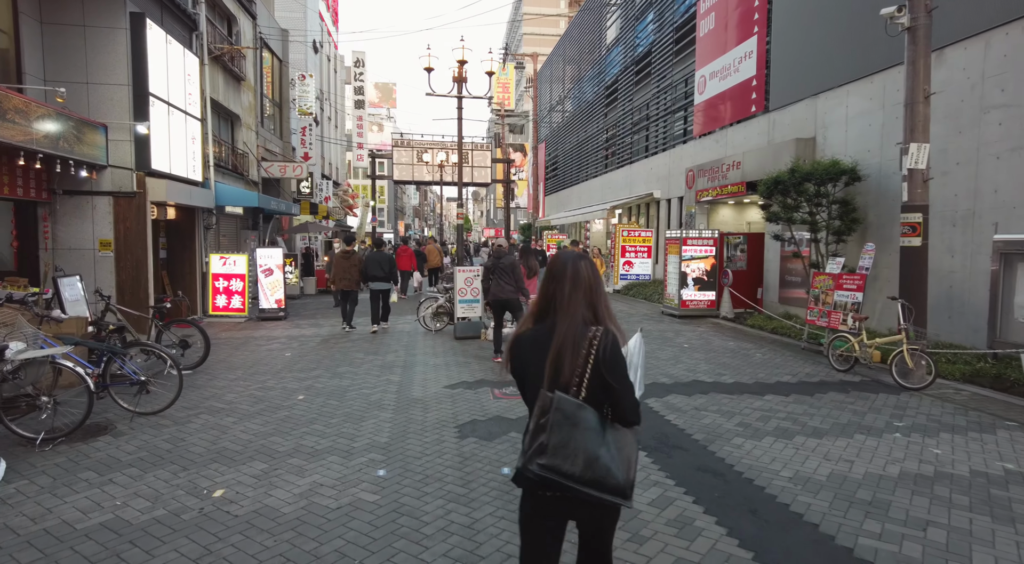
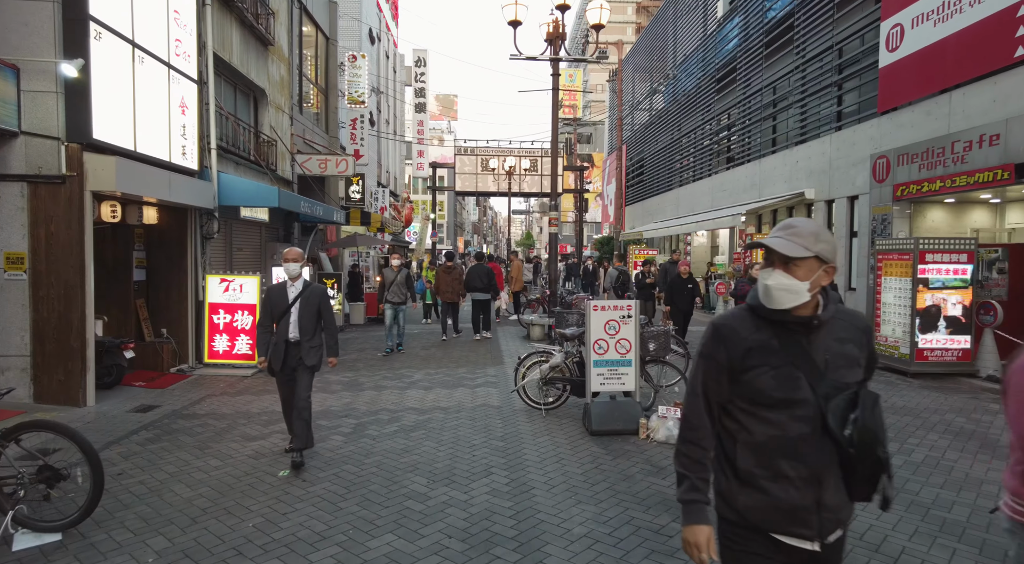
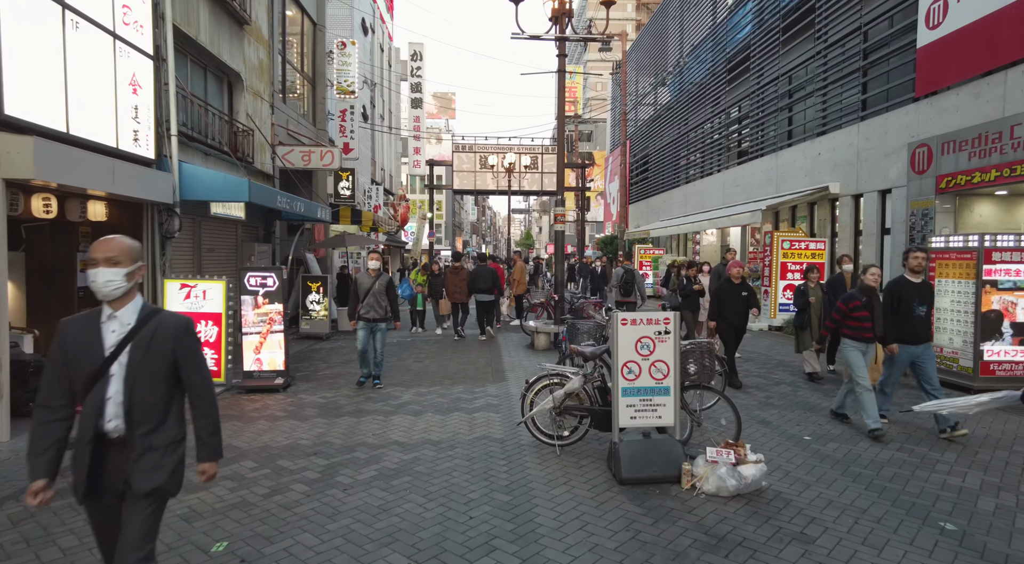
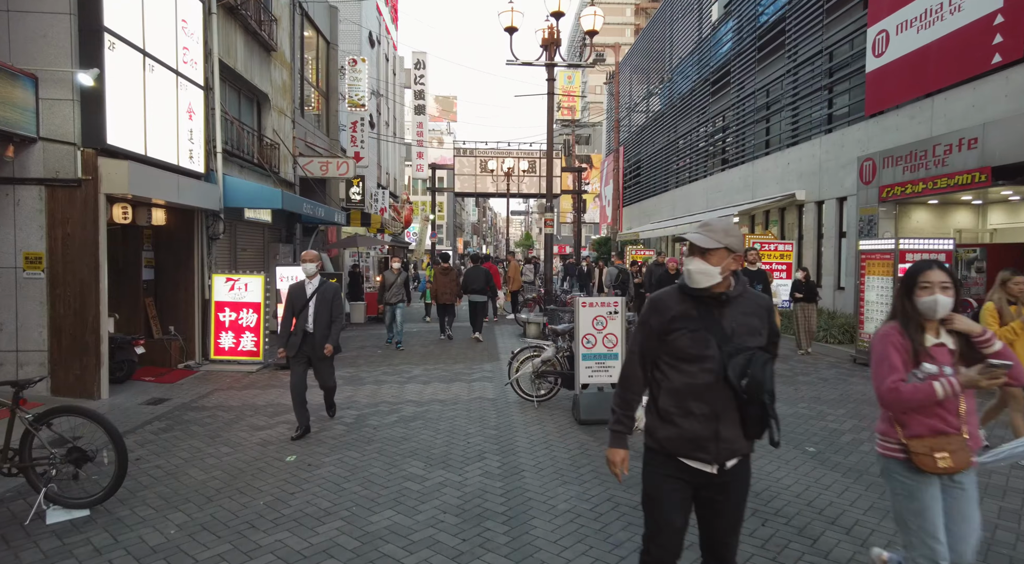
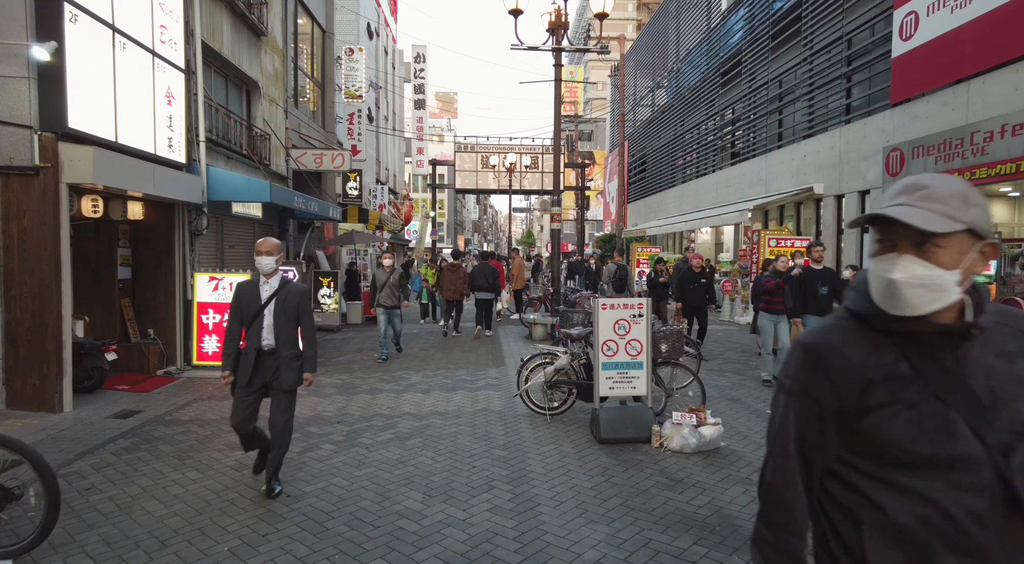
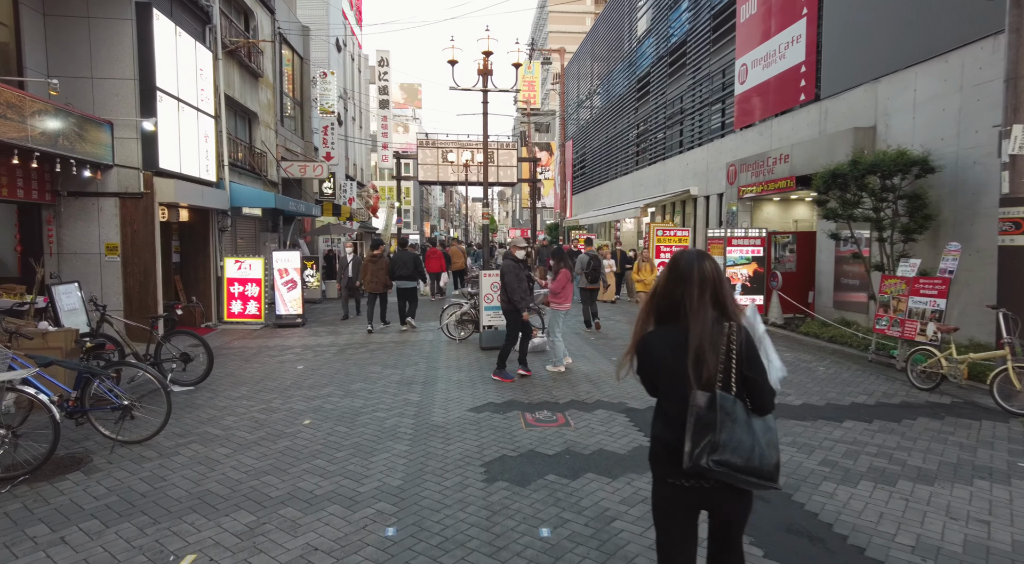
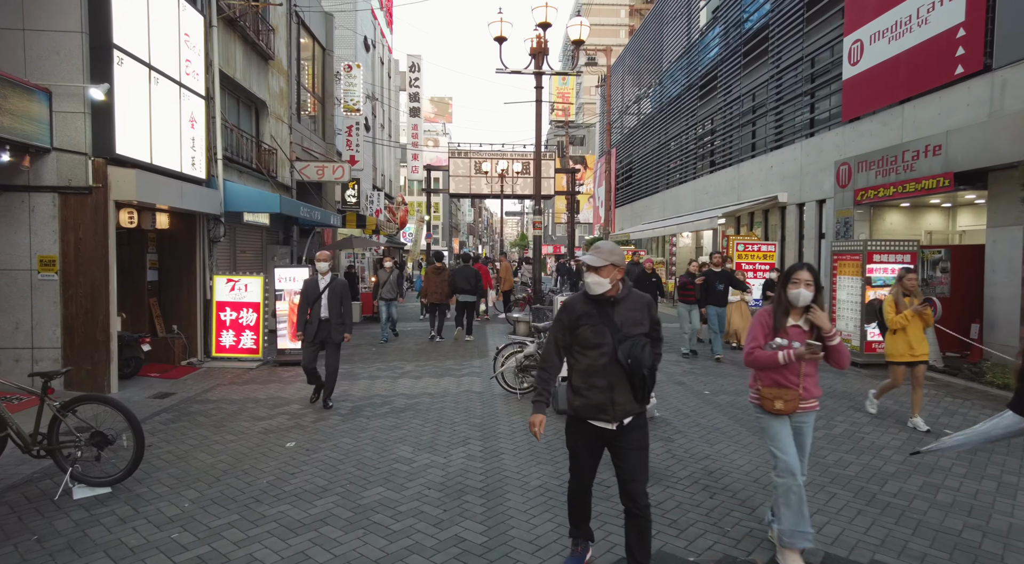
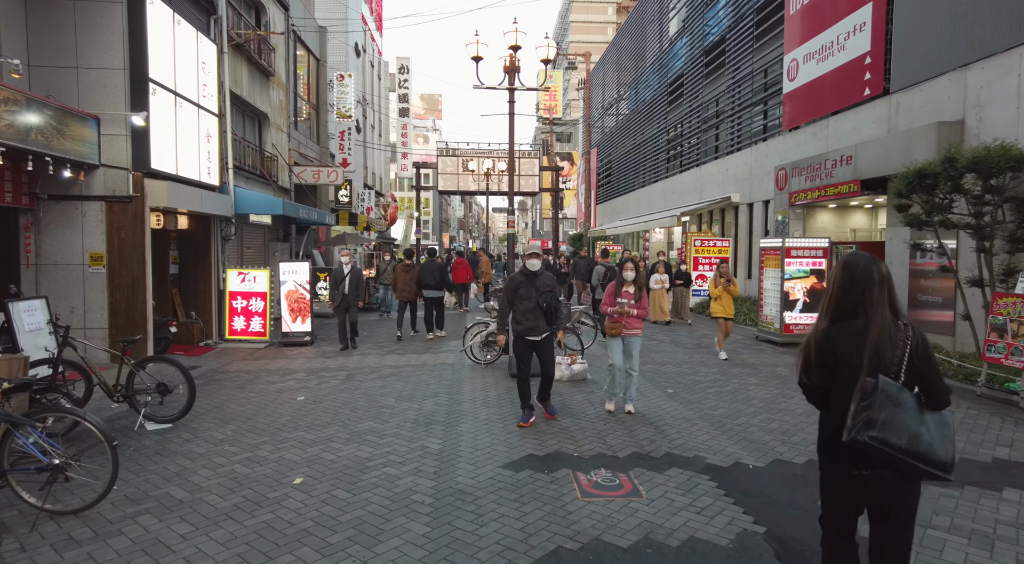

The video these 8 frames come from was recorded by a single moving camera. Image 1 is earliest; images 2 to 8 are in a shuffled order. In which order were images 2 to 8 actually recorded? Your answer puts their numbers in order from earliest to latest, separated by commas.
6, 8, 7, 4, 2, 5, 3
